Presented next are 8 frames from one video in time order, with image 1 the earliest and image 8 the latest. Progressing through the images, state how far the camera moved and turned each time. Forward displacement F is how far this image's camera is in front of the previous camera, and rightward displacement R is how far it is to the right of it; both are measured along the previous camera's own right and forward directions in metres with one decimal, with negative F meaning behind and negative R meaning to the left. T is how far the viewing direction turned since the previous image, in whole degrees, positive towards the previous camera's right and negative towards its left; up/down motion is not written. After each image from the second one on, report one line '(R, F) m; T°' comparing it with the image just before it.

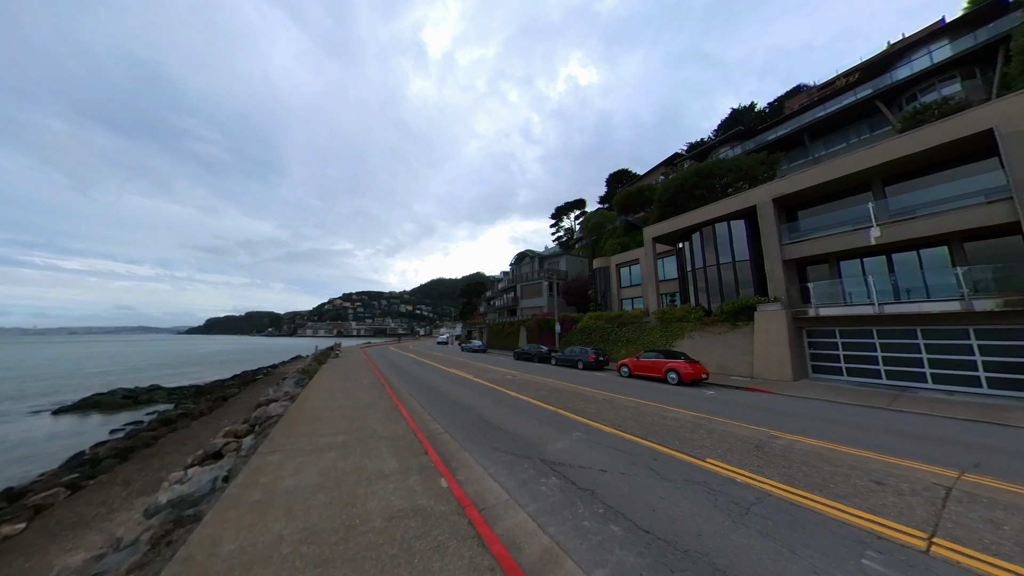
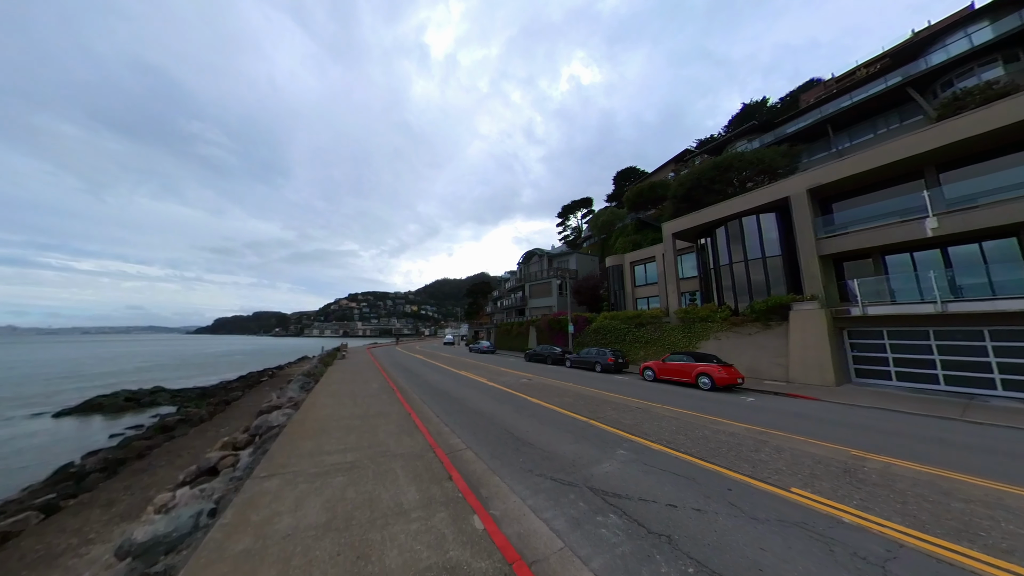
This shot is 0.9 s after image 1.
(-0.5, +1.0) m; -1°
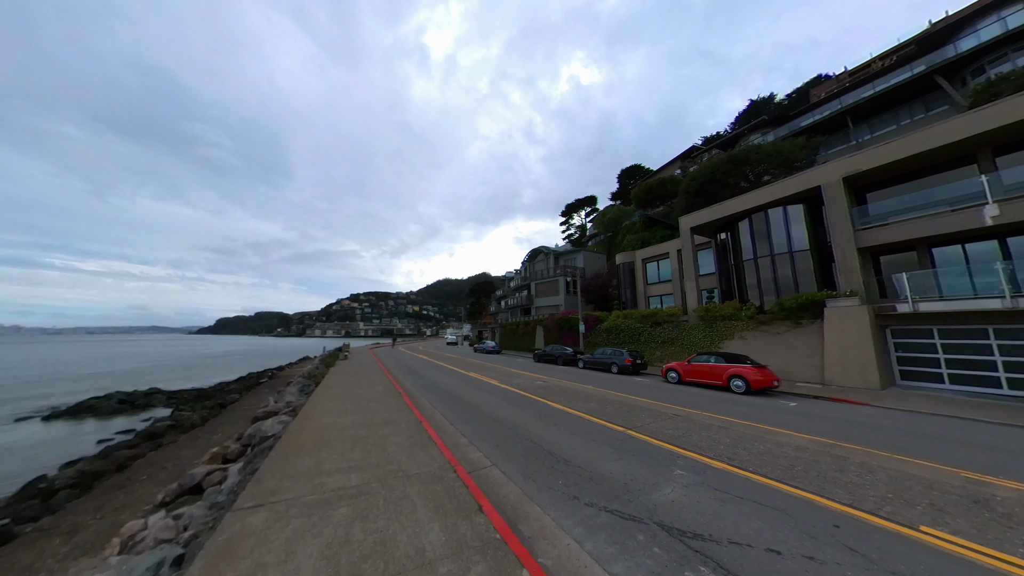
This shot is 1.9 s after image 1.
(-0.5, +1.0) m; 0°
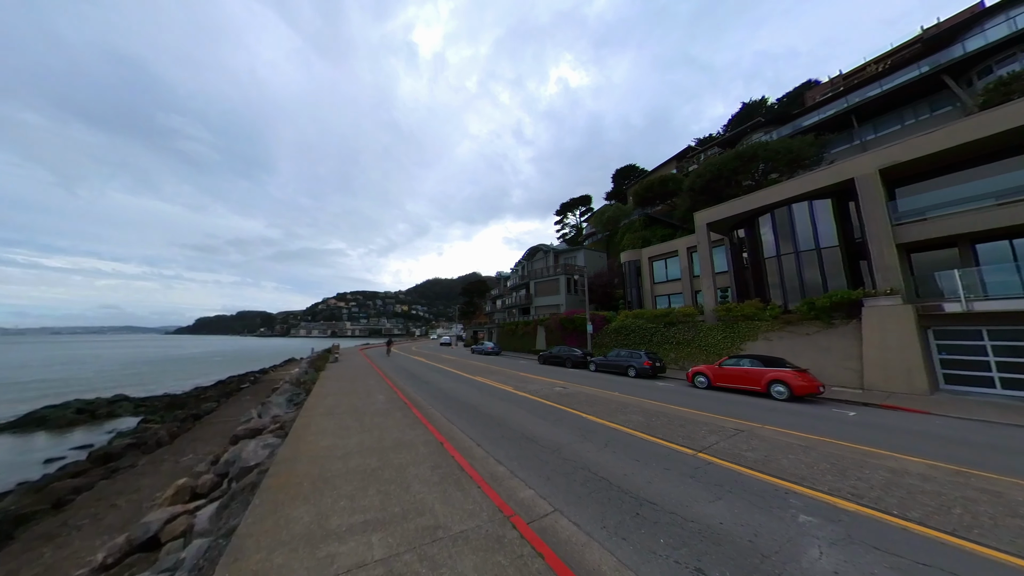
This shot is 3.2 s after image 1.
(-1.0, +1.4) m; +2°
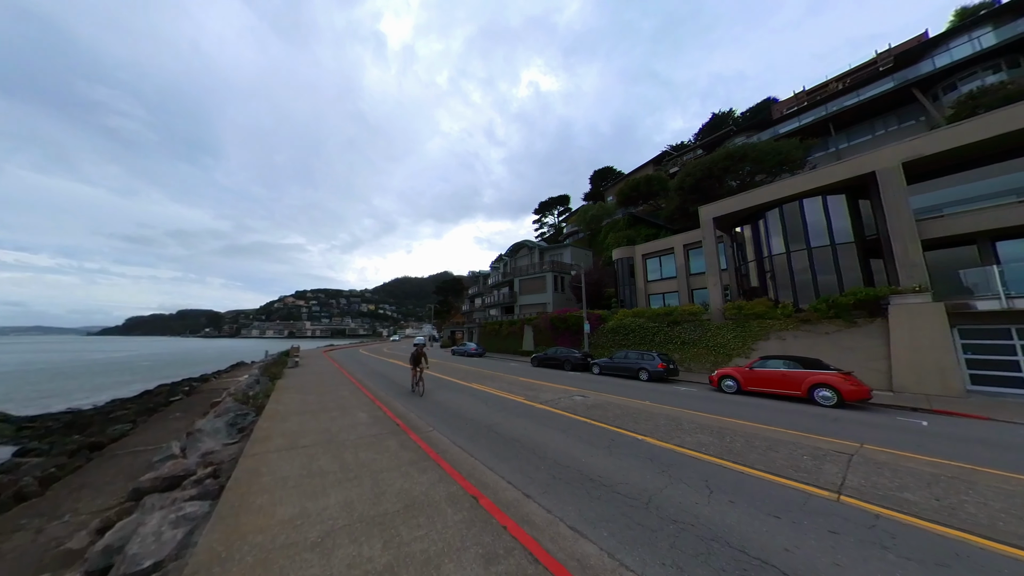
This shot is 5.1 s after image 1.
(-1.2, +2.2) m; +5°
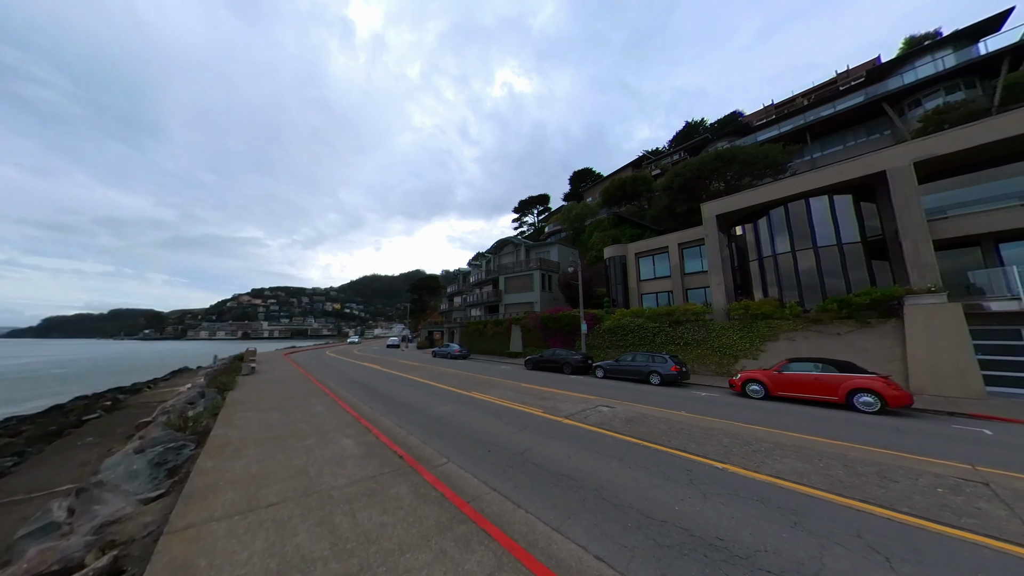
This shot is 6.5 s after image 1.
(-1.1, +1.6) m; +5°
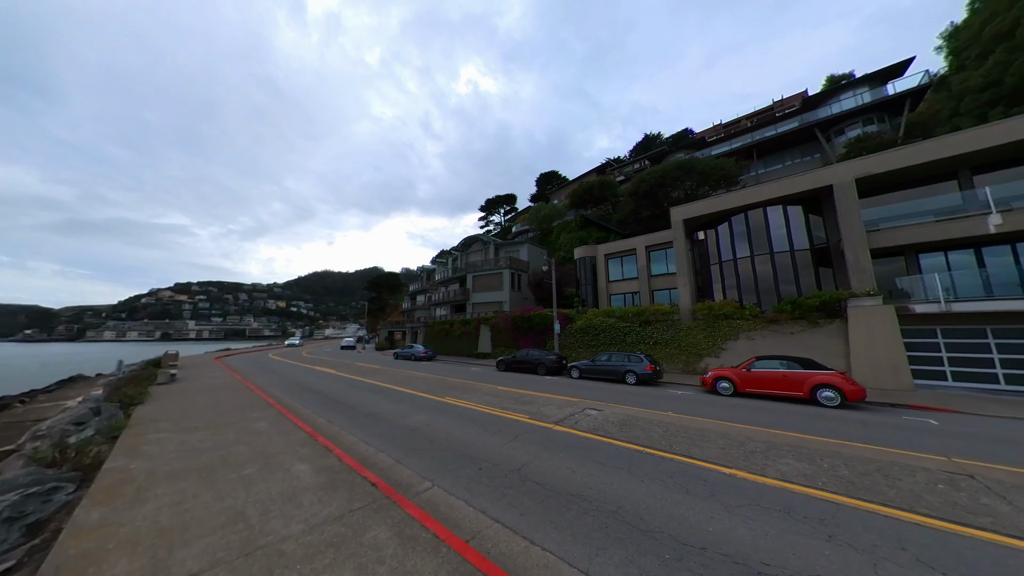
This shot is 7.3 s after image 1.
(-0.4, +0.8) m; +6°
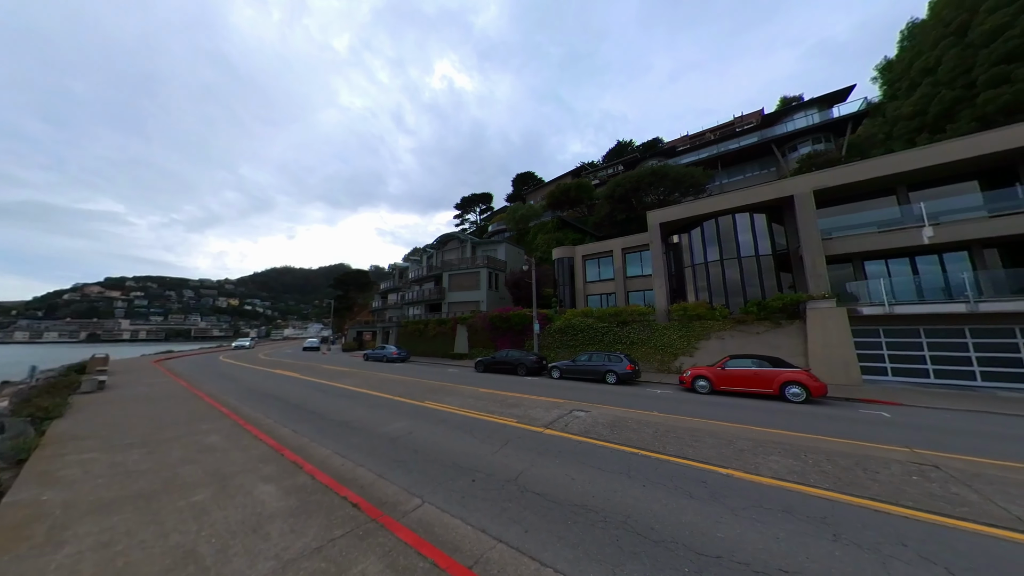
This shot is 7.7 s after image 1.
(-0.3, +0.4) m; +4°
